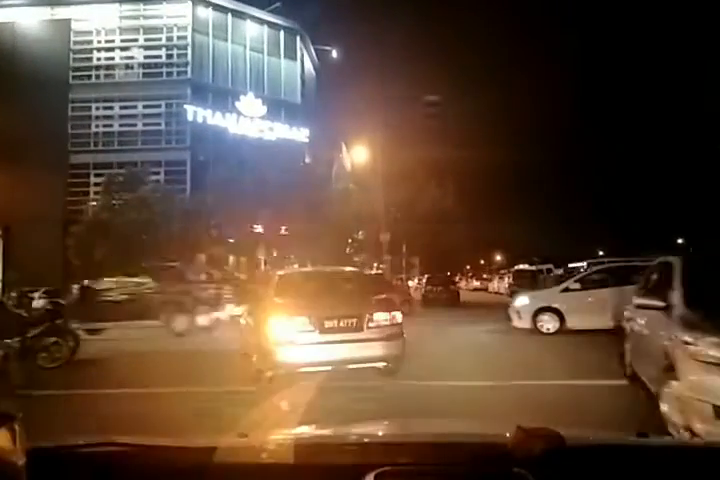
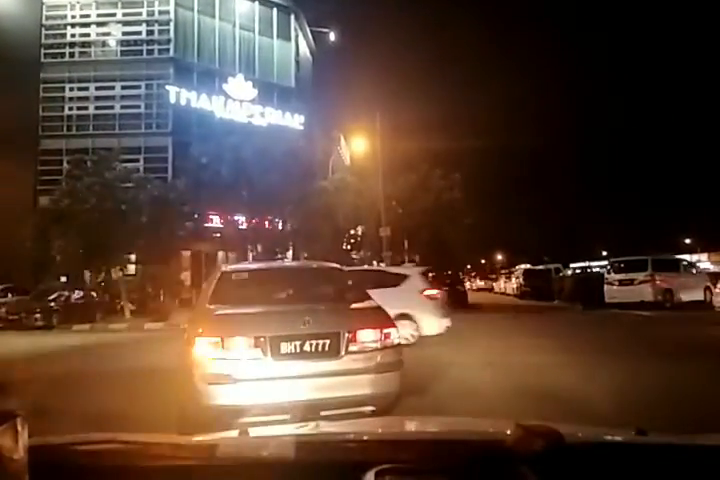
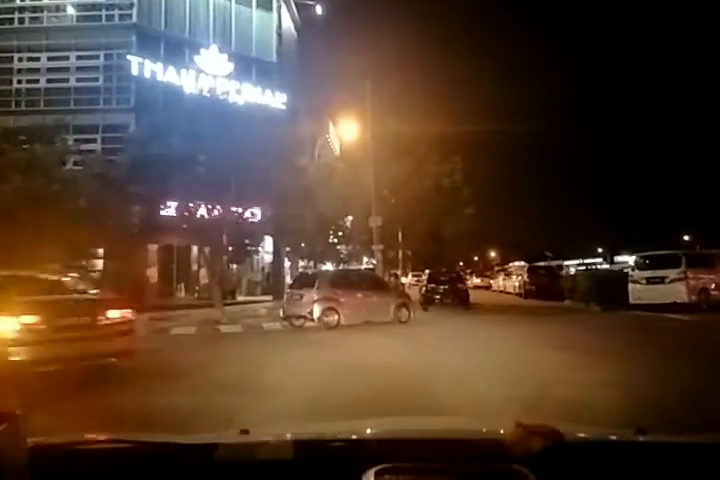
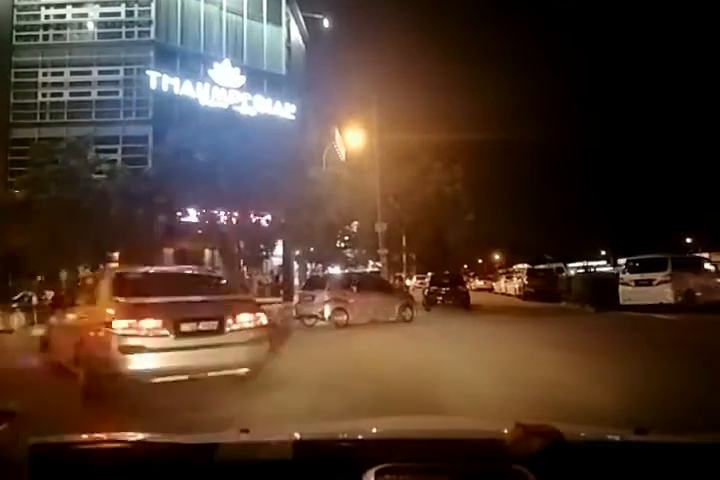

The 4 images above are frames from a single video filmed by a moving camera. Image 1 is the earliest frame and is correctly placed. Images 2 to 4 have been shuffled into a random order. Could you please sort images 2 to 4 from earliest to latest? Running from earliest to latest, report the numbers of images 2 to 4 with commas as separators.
2, 4, 3
